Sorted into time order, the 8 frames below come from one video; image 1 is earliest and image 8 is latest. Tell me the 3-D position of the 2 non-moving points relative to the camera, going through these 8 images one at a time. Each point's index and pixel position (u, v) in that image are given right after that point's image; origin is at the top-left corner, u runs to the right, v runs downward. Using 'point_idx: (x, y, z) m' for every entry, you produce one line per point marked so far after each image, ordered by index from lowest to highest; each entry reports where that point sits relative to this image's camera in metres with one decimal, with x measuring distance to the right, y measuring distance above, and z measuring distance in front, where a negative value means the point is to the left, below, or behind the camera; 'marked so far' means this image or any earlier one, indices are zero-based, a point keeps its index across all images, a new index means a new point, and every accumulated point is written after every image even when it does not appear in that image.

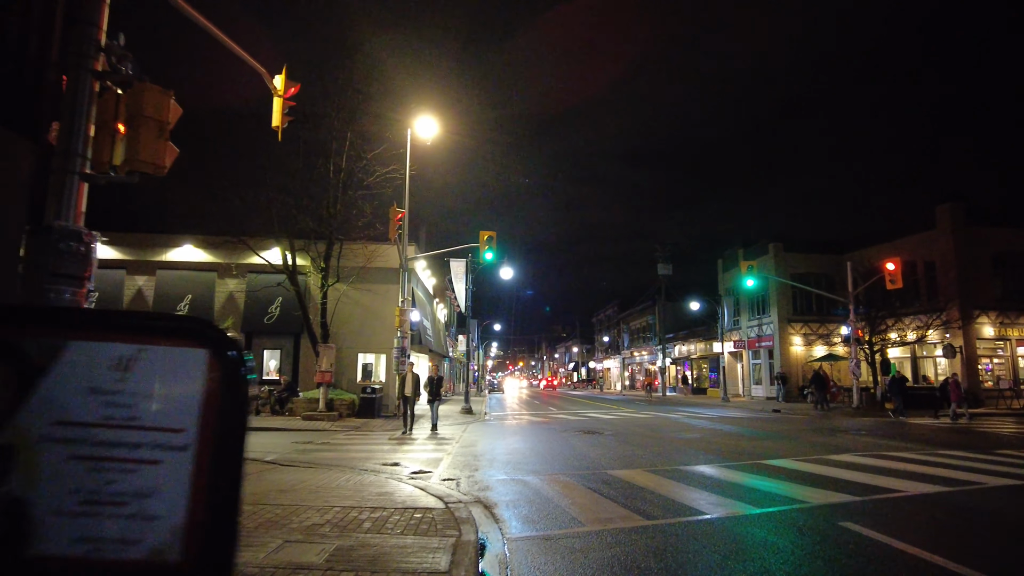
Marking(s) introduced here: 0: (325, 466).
0: (-2.8, -2.7, +10.2) m
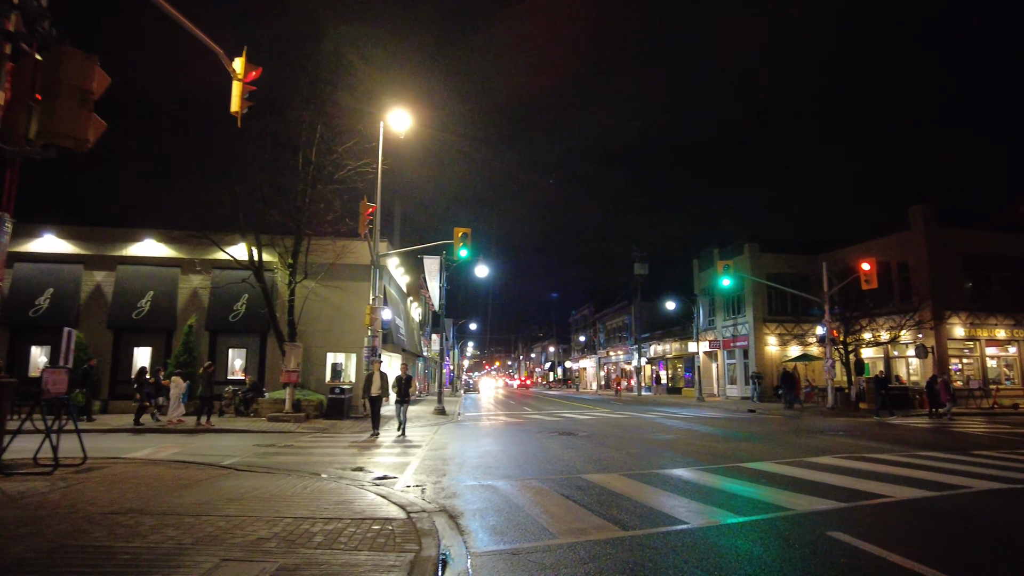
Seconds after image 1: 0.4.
0: (-3.3, -2.6, +9.7) m
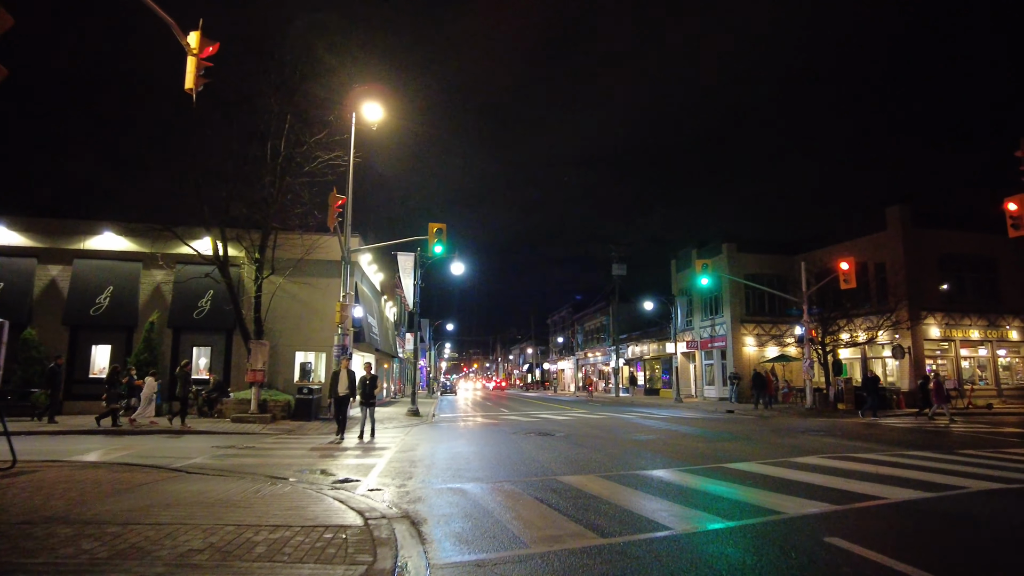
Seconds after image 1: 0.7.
0: (-3.7, -2.5, +9.0) m
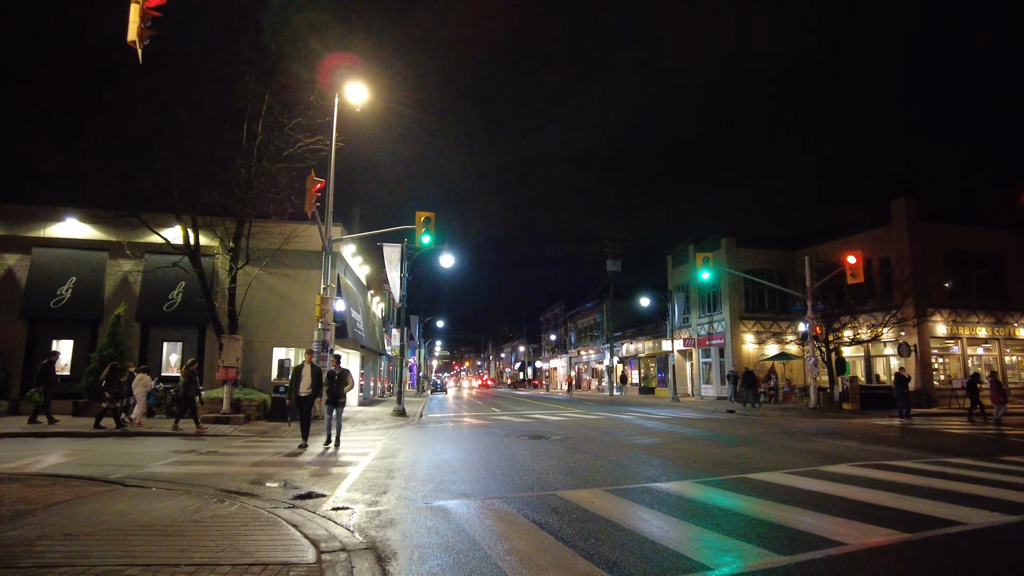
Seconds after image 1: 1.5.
0: (-3.7, -2.3, +7.7) m
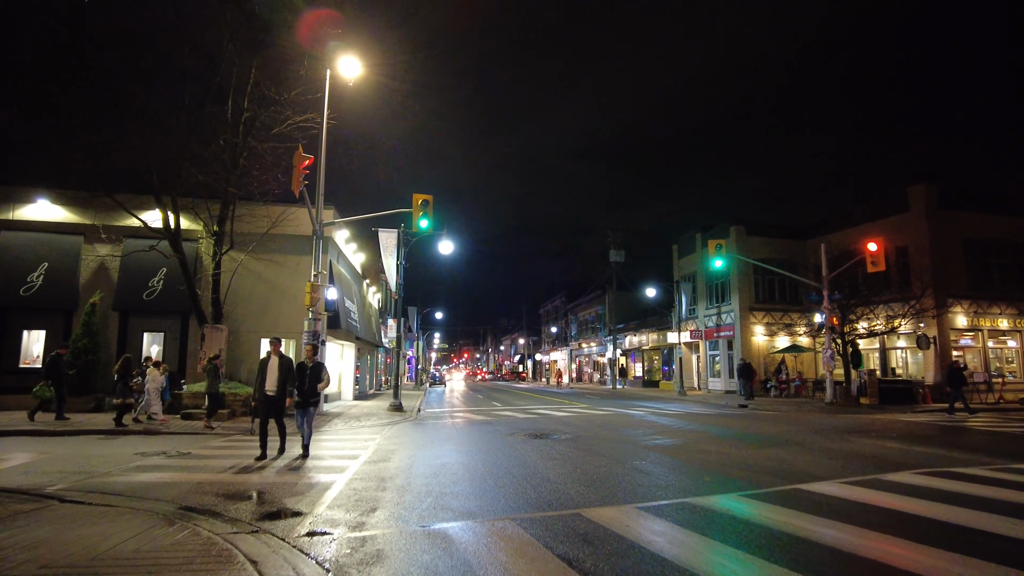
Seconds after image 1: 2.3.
0: (-3.6, -2.1, +6.4) m
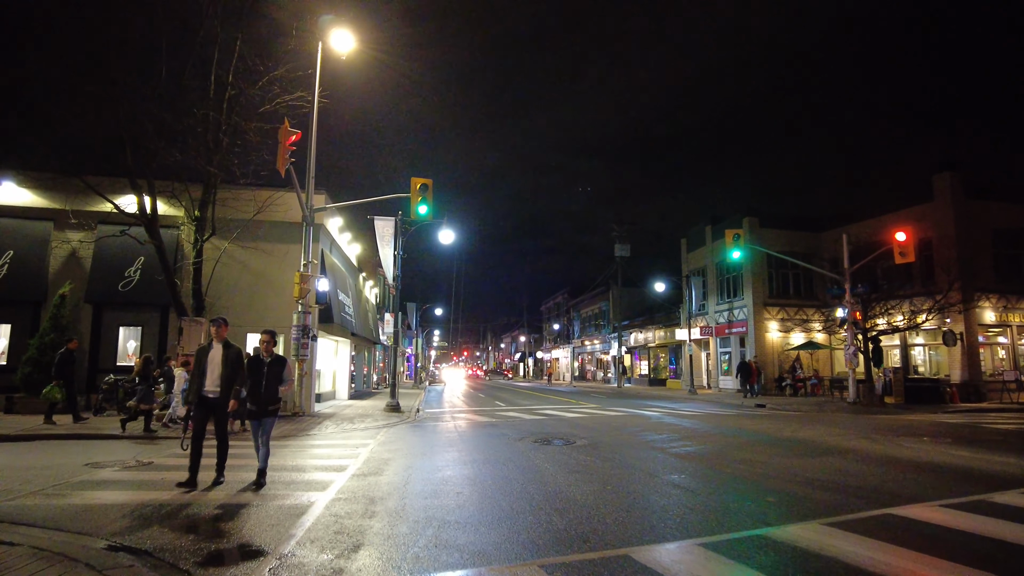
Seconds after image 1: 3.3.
0: (-3.4, -1.9, +5.0) m
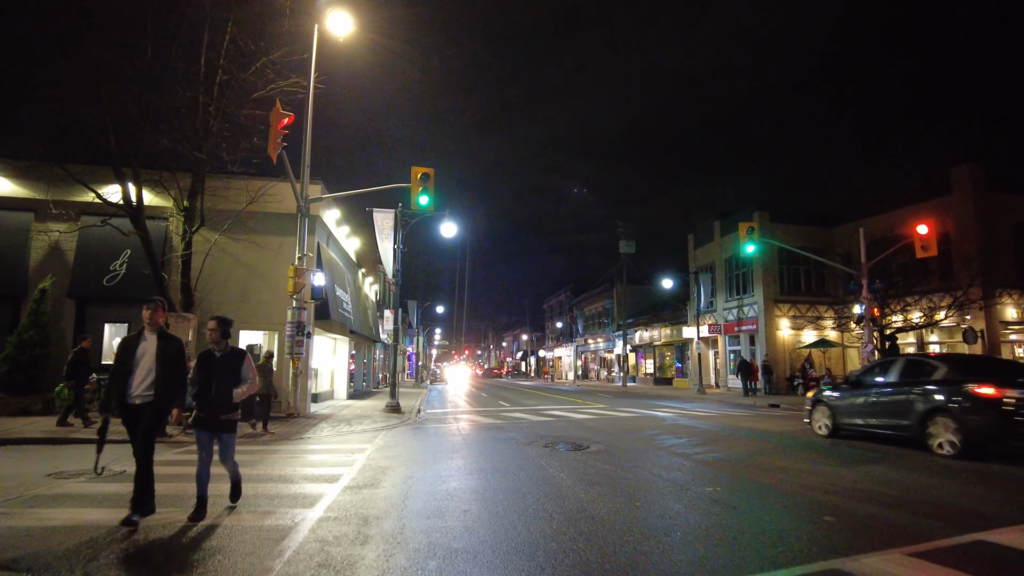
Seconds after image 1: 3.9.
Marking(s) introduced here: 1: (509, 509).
0: (-3.3, -1.7, +4.1) m
1: (0.0, -1.9, +5.9) m
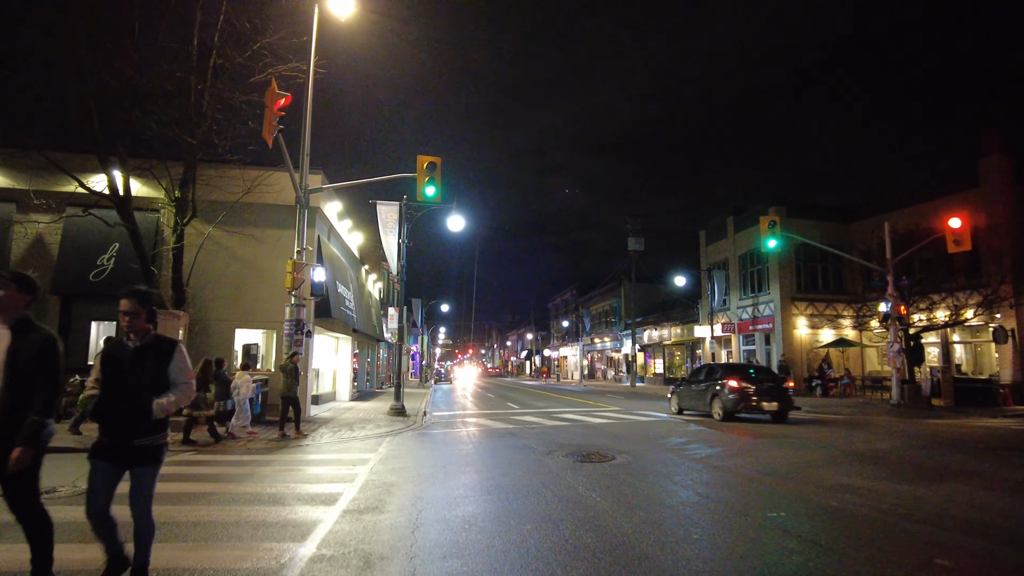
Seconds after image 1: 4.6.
0: (-3.1, -1.7, +3.1) m
1: (+0.2, -1.8, +4.9) m
